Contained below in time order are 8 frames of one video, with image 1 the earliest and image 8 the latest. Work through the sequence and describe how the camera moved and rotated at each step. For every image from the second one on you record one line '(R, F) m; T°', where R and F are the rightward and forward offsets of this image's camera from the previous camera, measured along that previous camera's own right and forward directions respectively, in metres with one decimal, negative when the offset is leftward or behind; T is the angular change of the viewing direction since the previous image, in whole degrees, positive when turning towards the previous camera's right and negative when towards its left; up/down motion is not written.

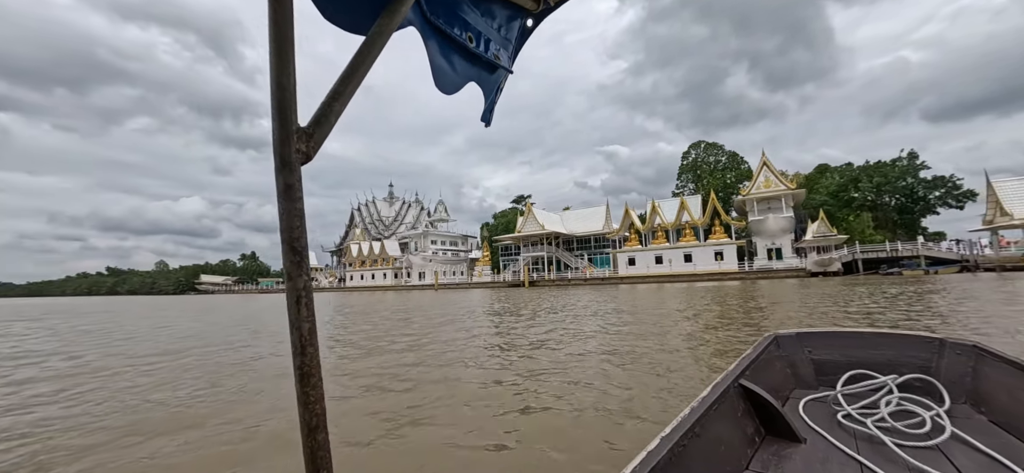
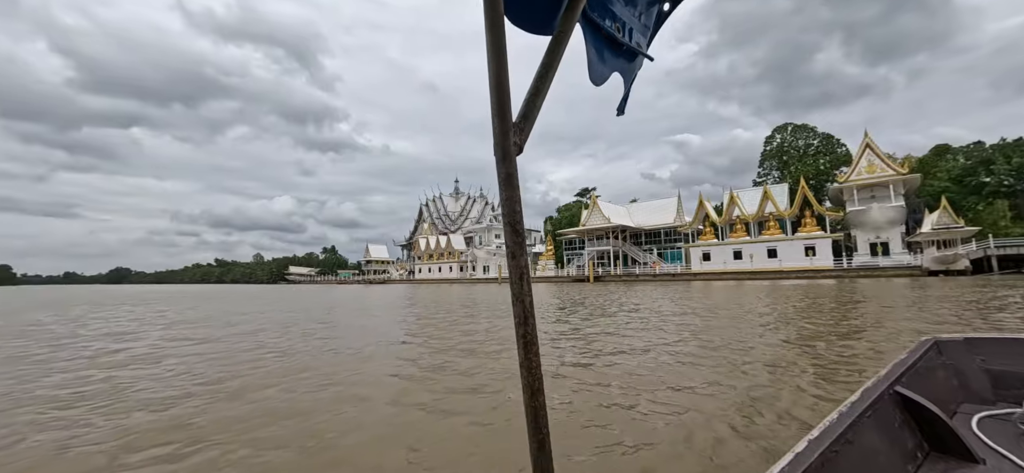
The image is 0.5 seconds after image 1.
(0.0, +0.5) m; -8°
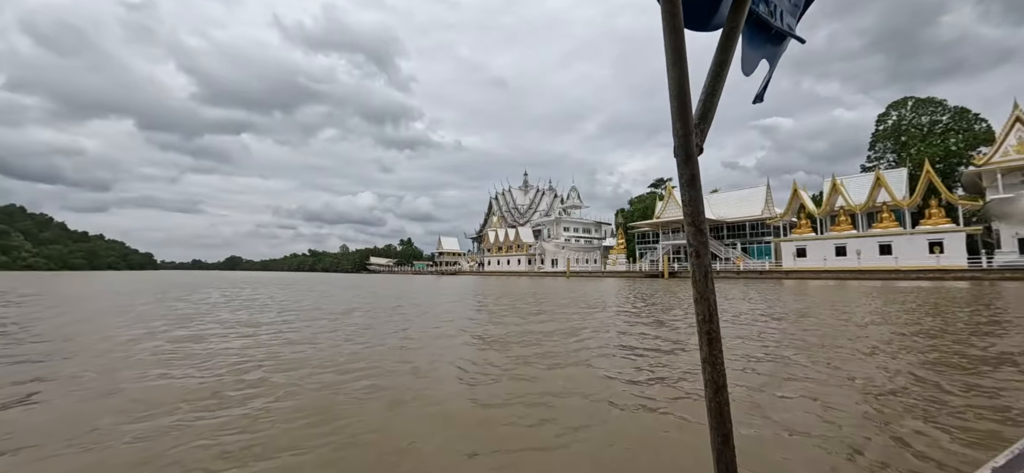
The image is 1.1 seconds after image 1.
(+0.1, +0.6) m; -9°
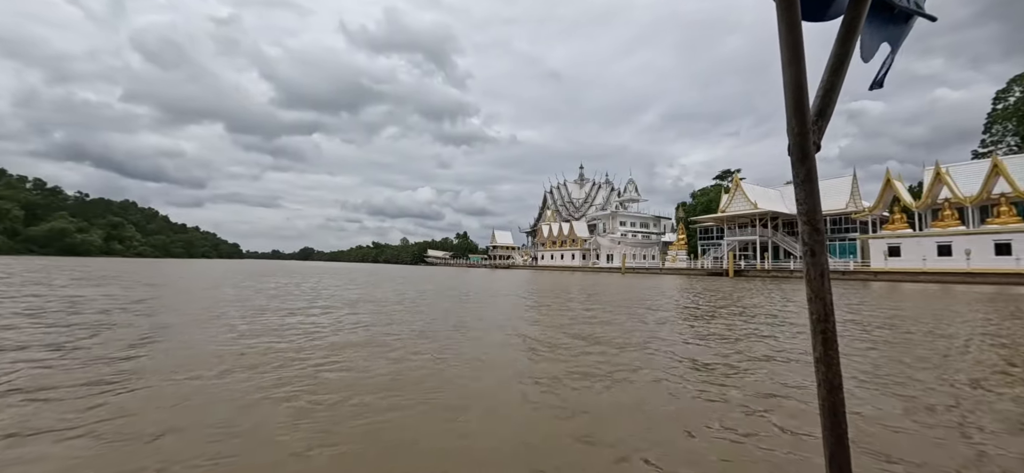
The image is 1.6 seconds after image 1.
(+0.1, +0.5) m; -7°
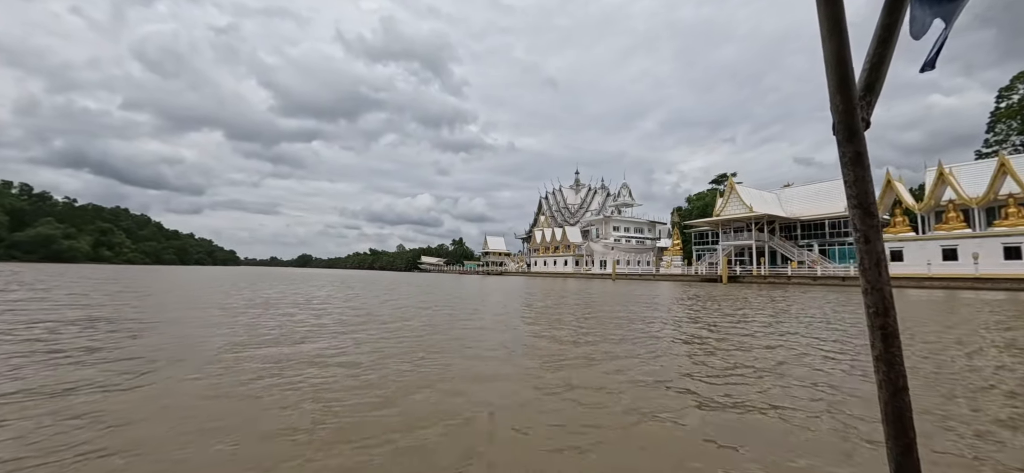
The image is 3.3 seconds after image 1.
(+0.5, +0.8) m; 0°
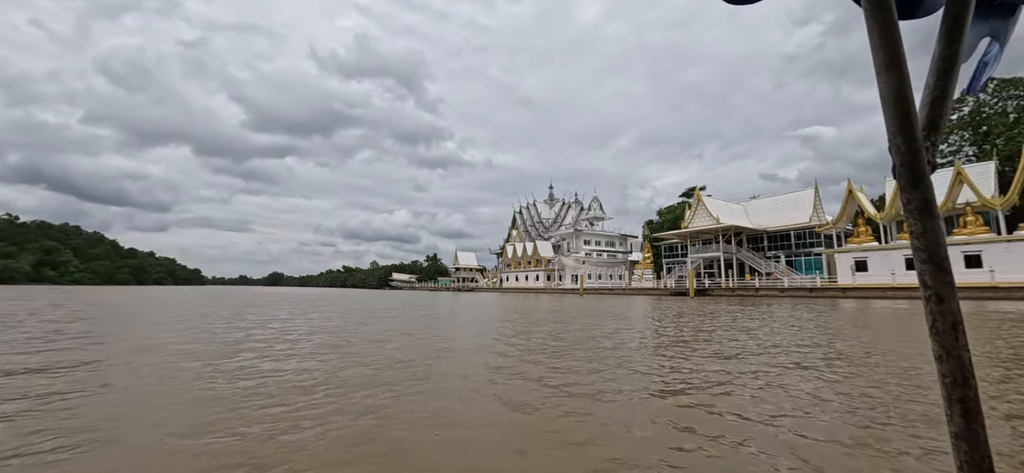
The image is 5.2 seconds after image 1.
(+0.6, +0.7) m; +3°
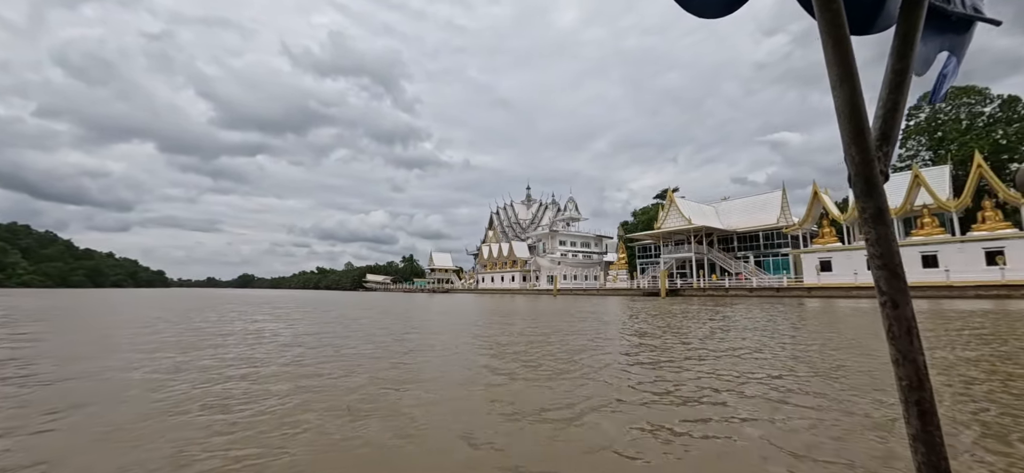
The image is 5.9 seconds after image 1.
(+0.2, +0.2) m; +3°
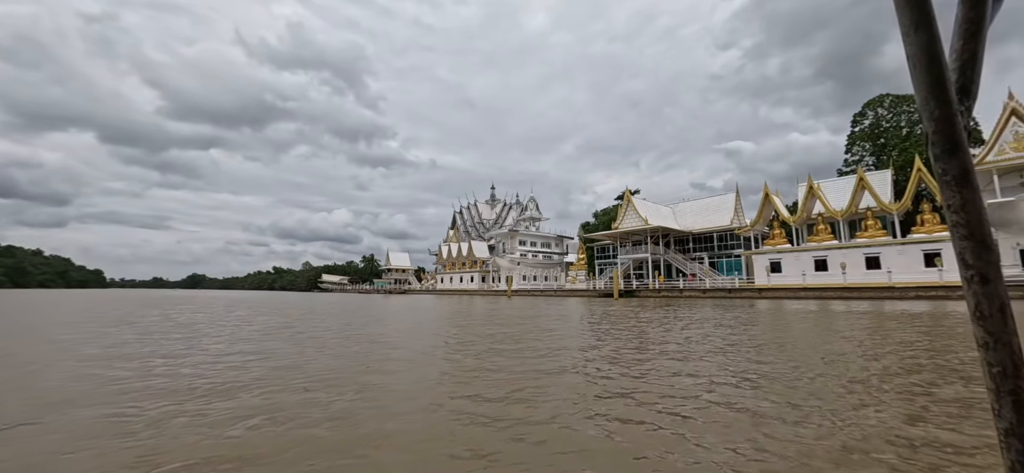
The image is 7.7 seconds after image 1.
(+0.5, +0.7) m; +5°
